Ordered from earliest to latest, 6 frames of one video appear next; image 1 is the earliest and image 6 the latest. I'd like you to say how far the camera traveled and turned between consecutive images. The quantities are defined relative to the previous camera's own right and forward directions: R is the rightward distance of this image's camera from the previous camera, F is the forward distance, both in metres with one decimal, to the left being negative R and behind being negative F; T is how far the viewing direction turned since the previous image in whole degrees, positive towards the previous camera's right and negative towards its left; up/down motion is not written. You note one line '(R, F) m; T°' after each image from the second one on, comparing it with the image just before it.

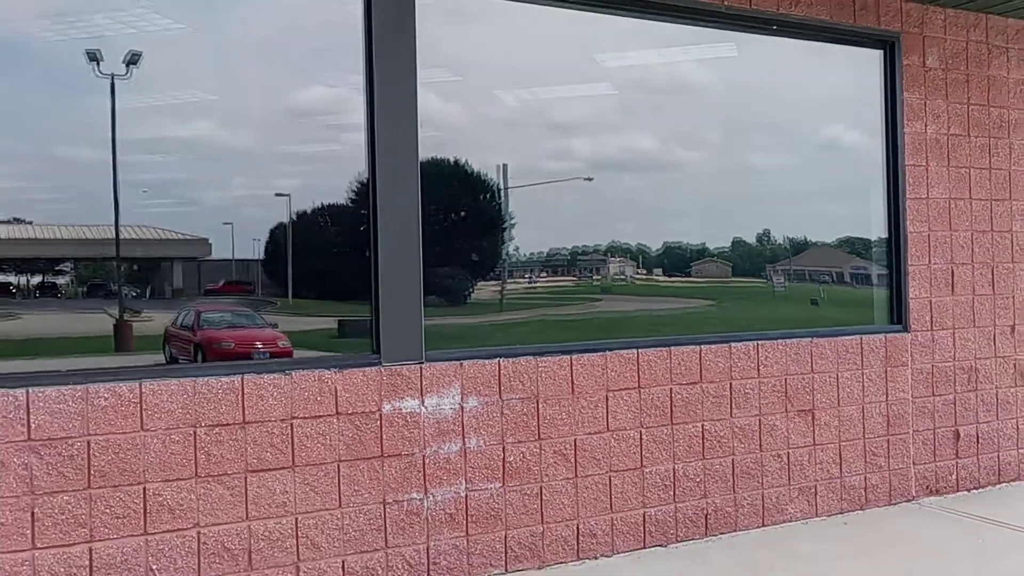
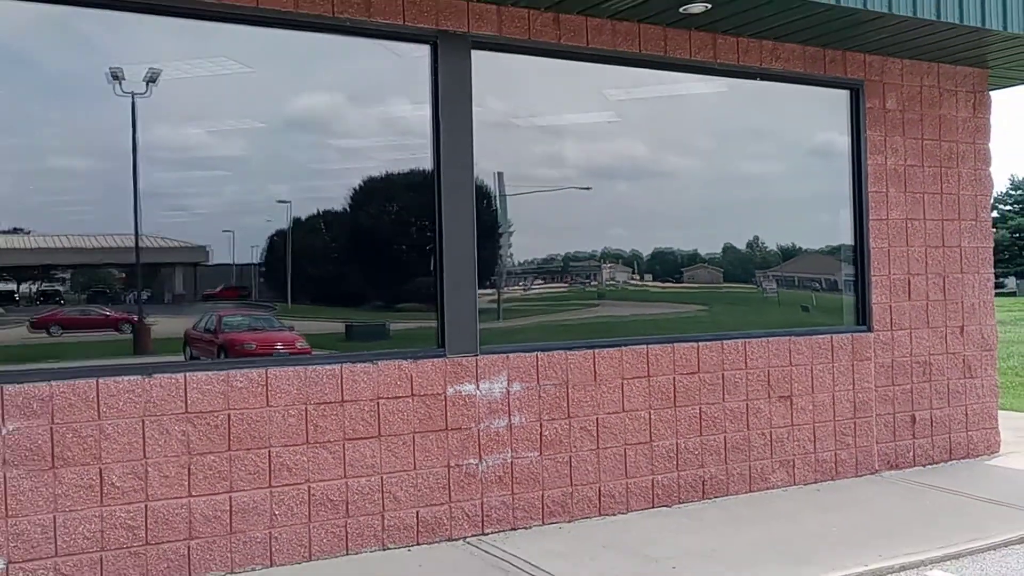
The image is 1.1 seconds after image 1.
(-0.3, -1.3) m; 0°
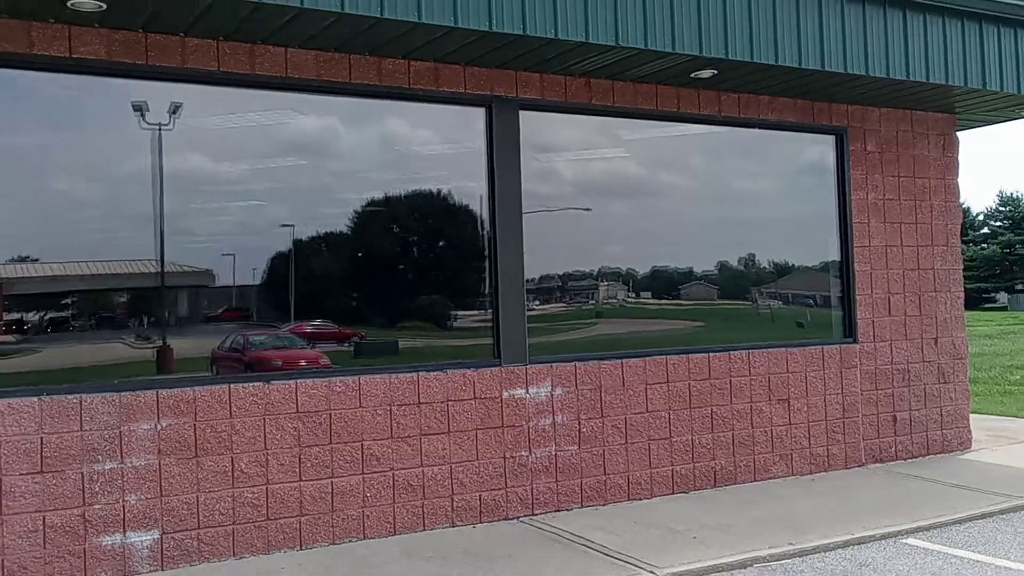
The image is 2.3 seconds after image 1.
(-0.3, -1.2) m; 0°
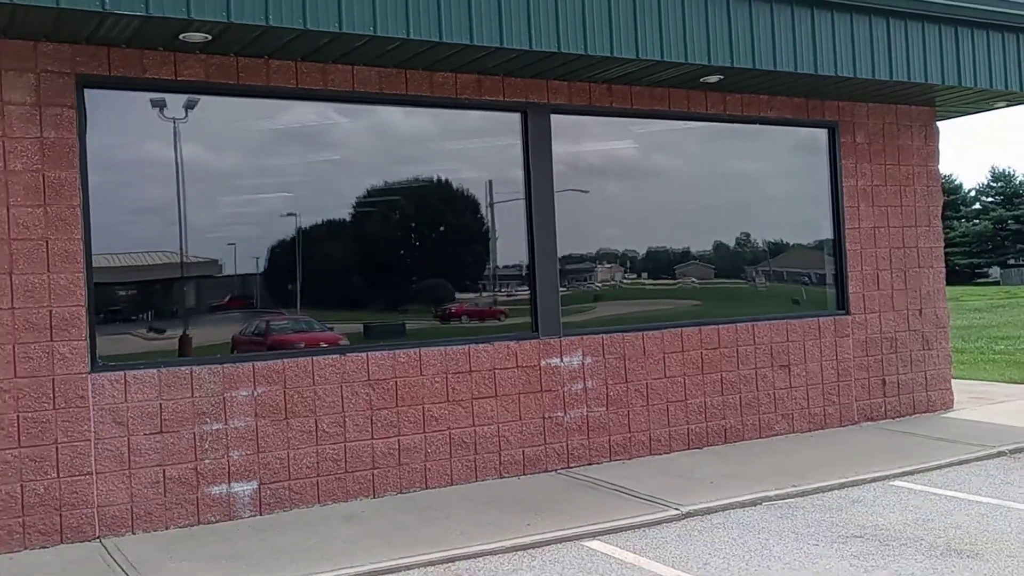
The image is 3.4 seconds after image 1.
(-0.3, -1.1) m; 0°
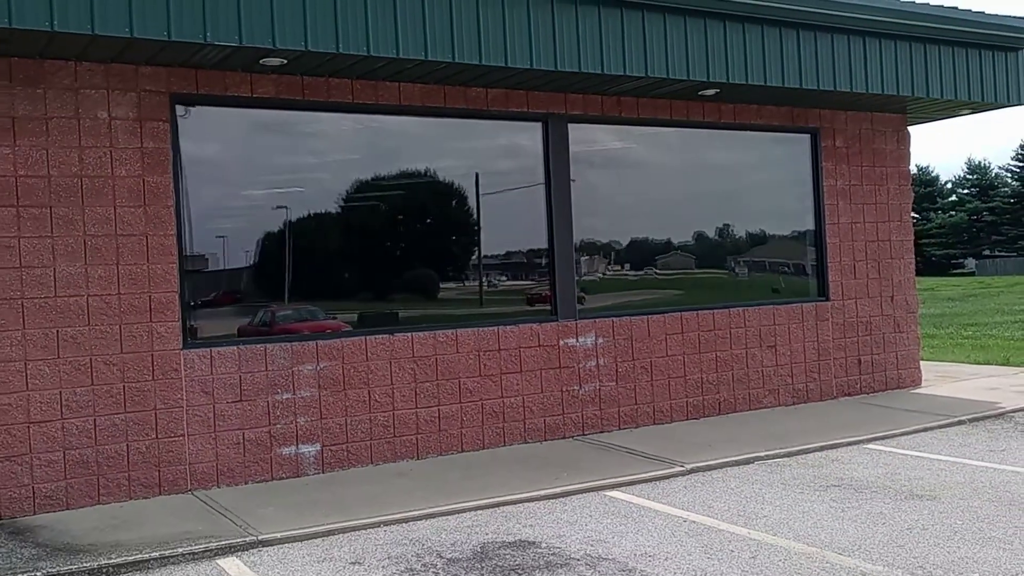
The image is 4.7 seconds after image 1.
(-0.4, -1.1) m; +1°
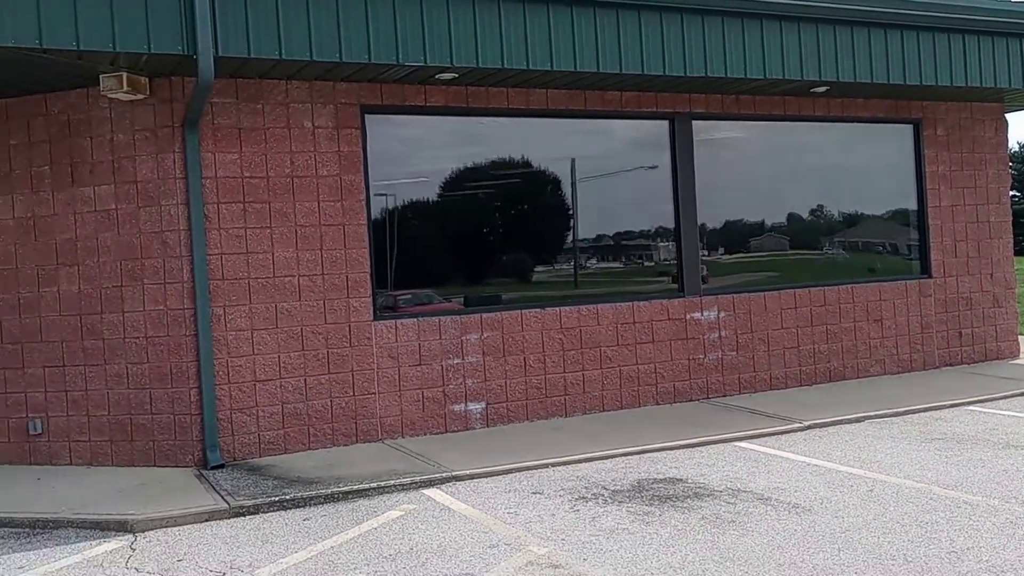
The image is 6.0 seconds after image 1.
(-0.4, -1.3) m; -5°
